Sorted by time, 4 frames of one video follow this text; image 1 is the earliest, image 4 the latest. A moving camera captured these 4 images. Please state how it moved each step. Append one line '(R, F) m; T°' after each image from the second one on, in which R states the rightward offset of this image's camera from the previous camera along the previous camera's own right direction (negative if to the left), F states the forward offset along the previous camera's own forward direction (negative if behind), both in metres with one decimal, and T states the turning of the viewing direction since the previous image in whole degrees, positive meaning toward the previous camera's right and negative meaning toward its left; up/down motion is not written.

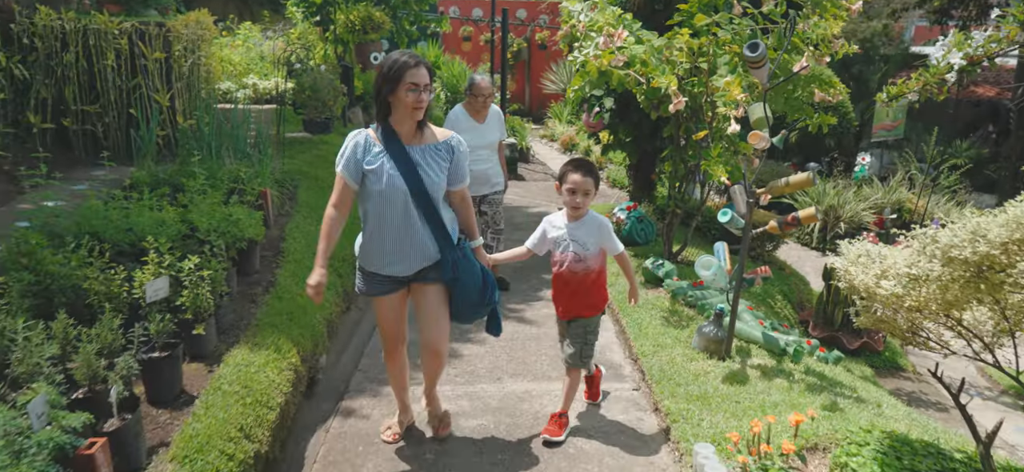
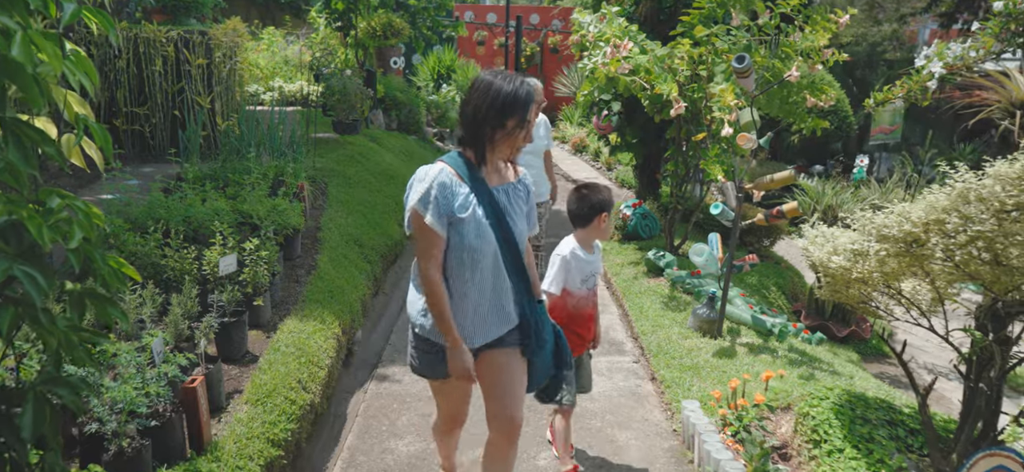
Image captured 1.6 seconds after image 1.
(0.0, -0.5) m; -1°
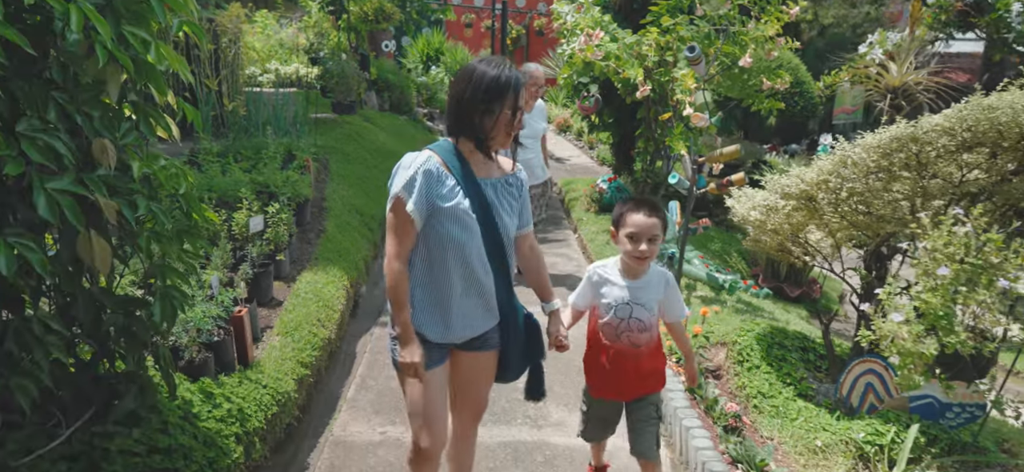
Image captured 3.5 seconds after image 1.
(0.0, -0.7) m; +1°
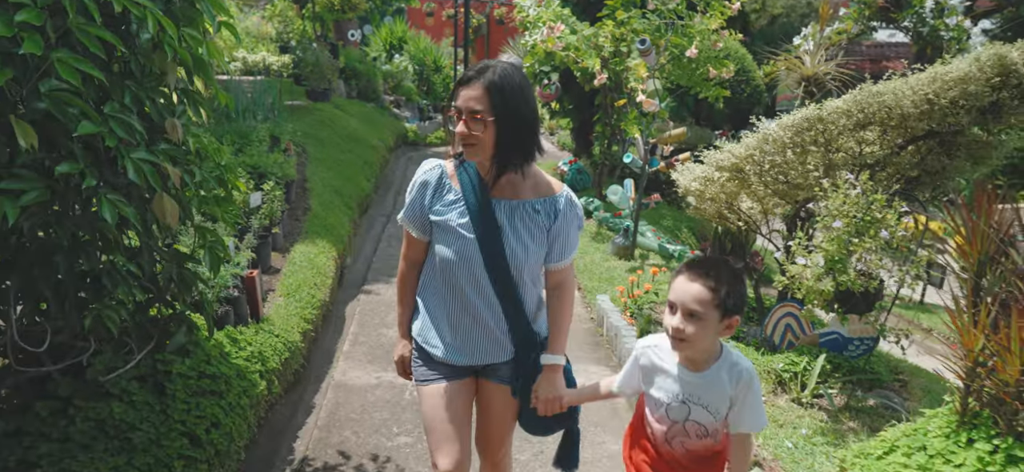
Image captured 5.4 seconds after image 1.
(-0.1, -0.5) m; +3°
